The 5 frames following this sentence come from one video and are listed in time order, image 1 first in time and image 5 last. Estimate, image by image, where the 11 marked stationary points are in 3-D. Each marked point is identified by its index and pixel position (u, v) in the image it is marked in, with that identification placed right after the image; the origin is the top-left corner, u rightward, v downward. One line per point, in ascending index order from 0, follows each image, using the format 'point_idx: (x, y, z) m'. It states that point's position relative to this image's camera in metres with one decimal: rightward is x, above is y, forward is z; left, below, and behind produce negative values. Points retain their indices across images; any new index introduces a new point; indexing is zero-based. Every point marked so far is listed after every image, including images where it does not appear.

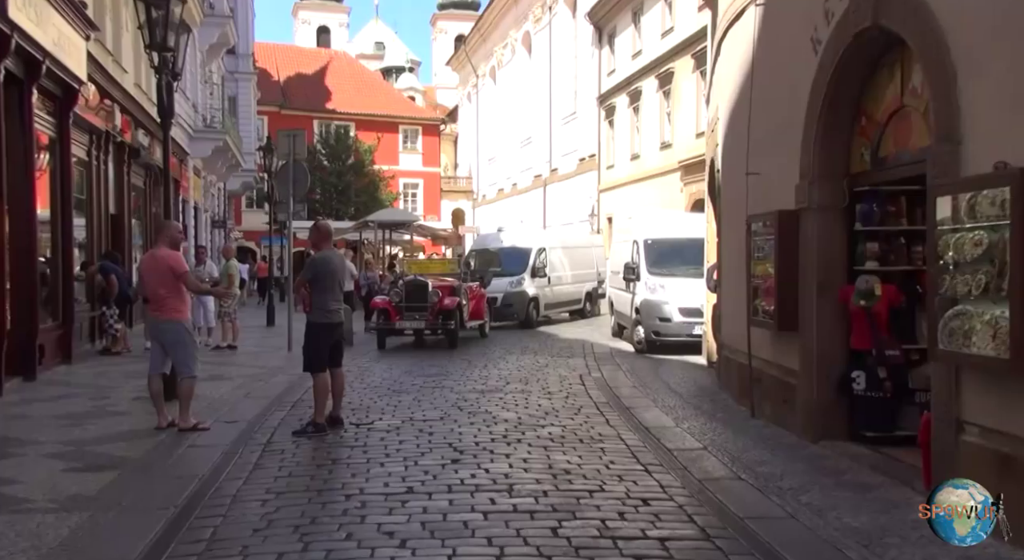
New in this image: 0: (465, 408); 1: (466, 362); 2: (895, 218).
0: (-0.5, -1.3, +10.2) m
1: (-0.7, -1.3, +15.2) m
2: (+3.1, +0.5, +7.9) m
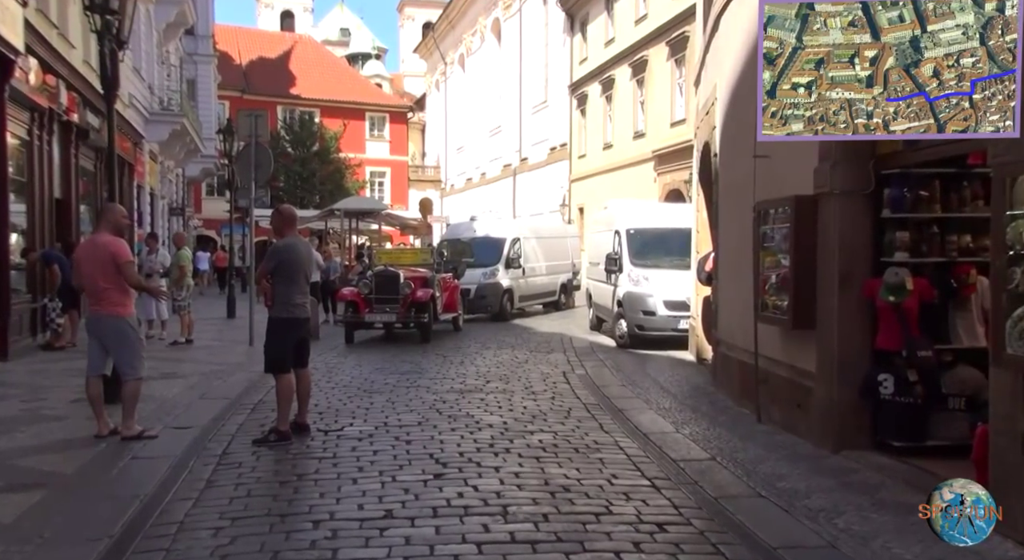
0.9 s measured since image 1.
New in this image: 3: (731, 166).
0: (-0.6, -1.2, +9.3) m
1: (-1.0, -1.1, +14.3) m
2: (+3.0, +0.6, +7.1) m
3: (+2.3, +1.2, +10.3) m
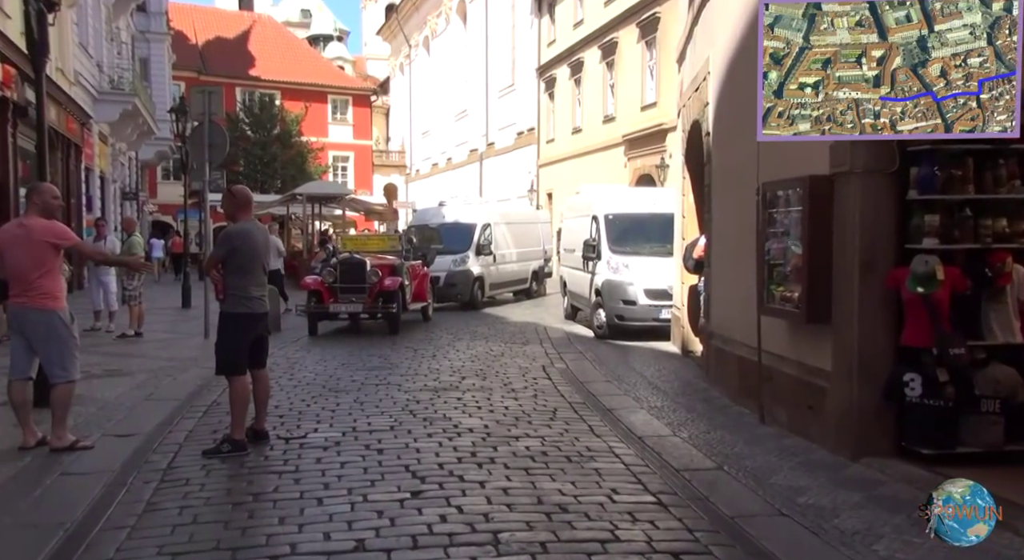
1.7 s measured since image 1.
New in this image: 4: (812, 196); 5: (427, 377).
0: (-0.8, -1.1, +8.5) m
1: (-1.4, -1.0, +13.5) m
2: (+2.9, +0.6, +6.4) m
3: (+2.1, +1.3, +9.6) m
4: (+2.1, +0.6, +6.9) m
5: (-0.9, -1.1, +10.8) m
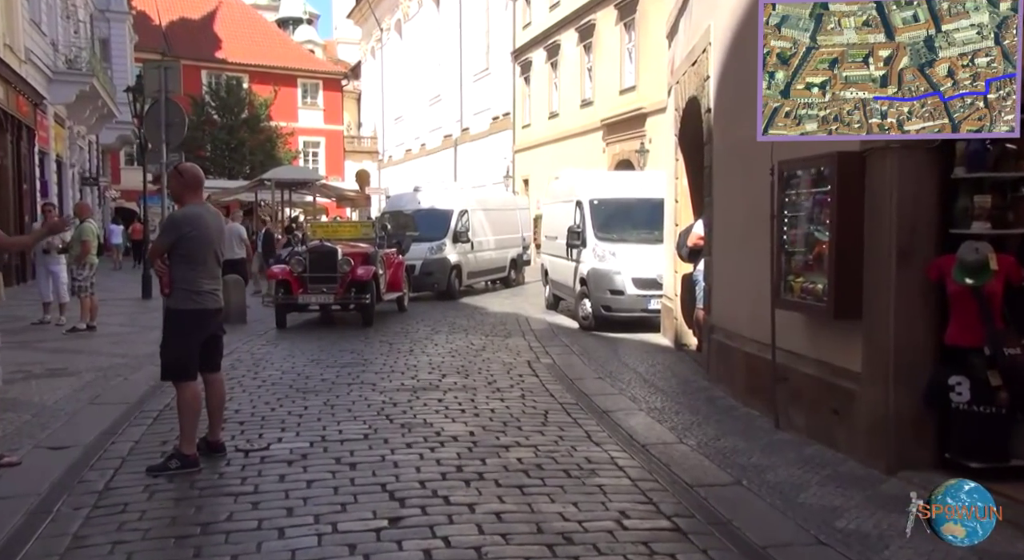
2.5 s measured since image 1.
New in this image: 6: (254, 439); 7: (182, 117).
0: (-0.9, -1.1, +7.7) m
1: (-1.6, -0.8, +12.6) m
2: (+2.9, +0.7, +5.7) m
3: (+1.9, +1.4, +8.8) m
4: (+2.0, +0.6, +6.1) m
5: (-1.1, -1.0, +10.0) m
6: (-1.8, -1.1, +6.9) m
7: (-4.3, +2.1, +12.9) m
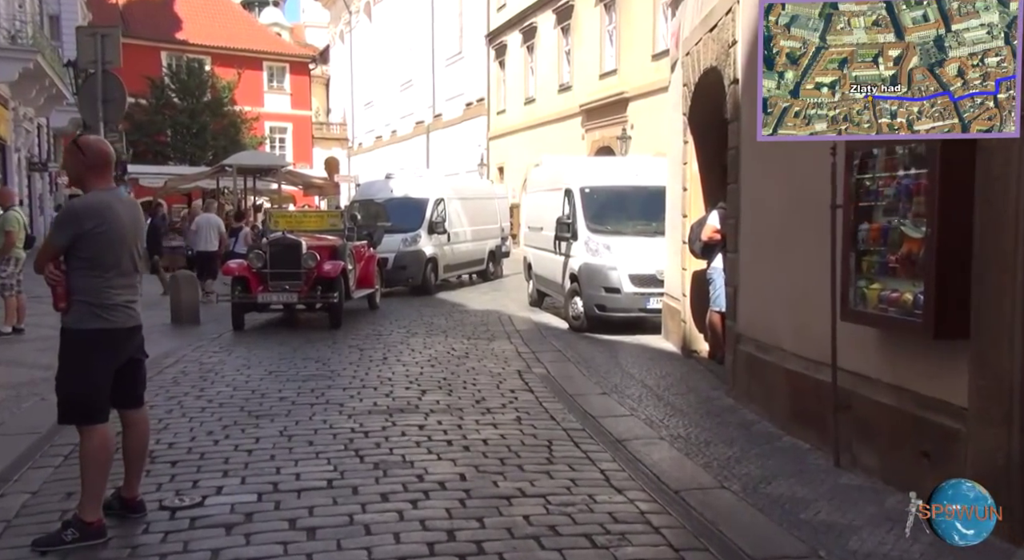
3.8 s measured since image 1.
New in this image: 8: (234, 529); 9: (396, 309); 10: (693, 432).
0: (-0.9, -1.1, +6.2) m
1: (-1.7, -0.8, +11.1) m
2: (+2.9, +0.6, +4.3) m
3: (+1.9, +1.4, +7.4) m
4: (+2.1, +0.6, +4.7) m
5: (-1.2, -1.0, +8.5) m
6: (-1.8, -1.1, +5.4) m
7: (-4.4, +2.1, +11.3) m
8: (-1.3, -1.2, +4.8) m
9: (-1.9, -0.5, +16.3) m
10: (+1.3, -1.1, +7.1) m
